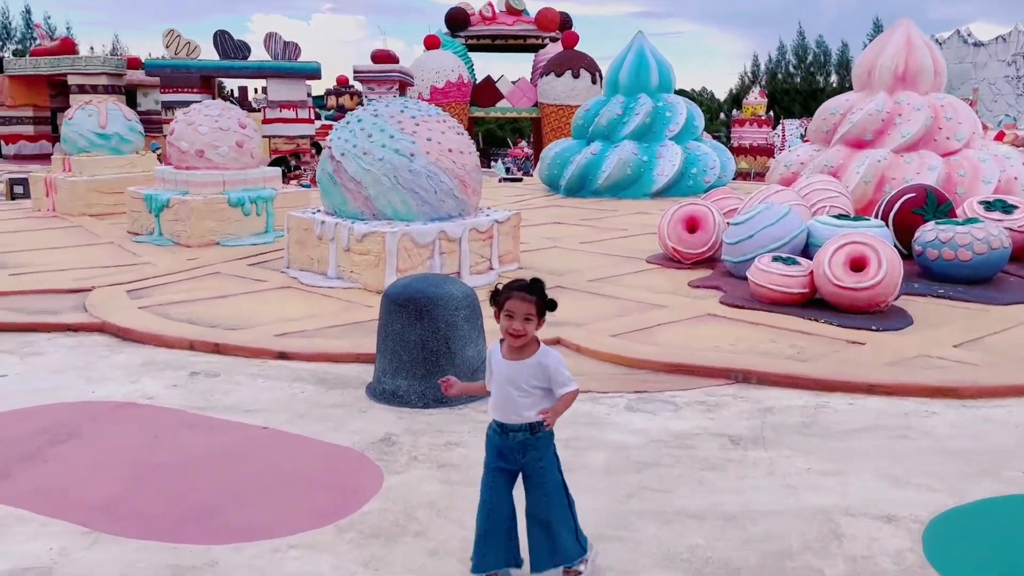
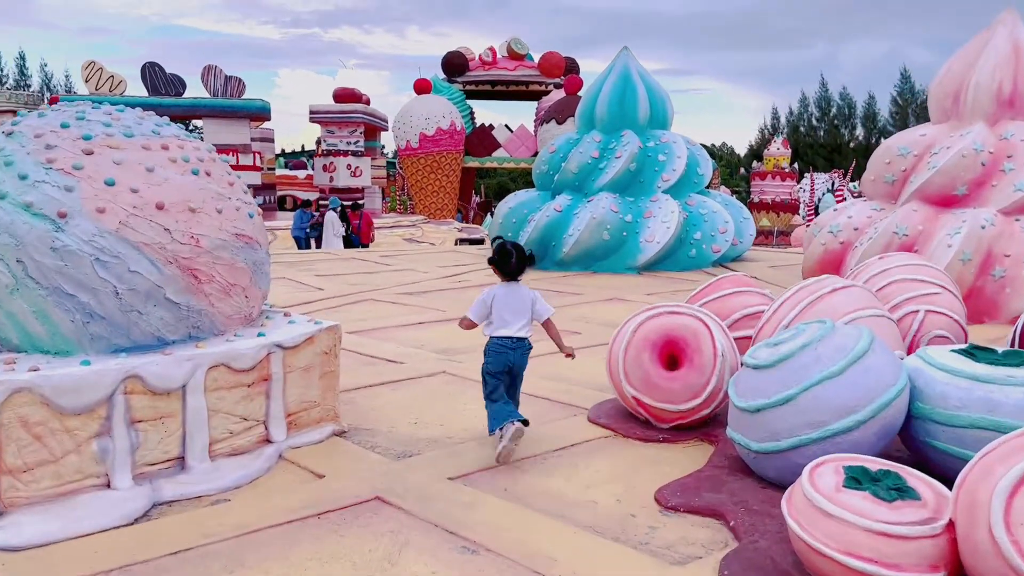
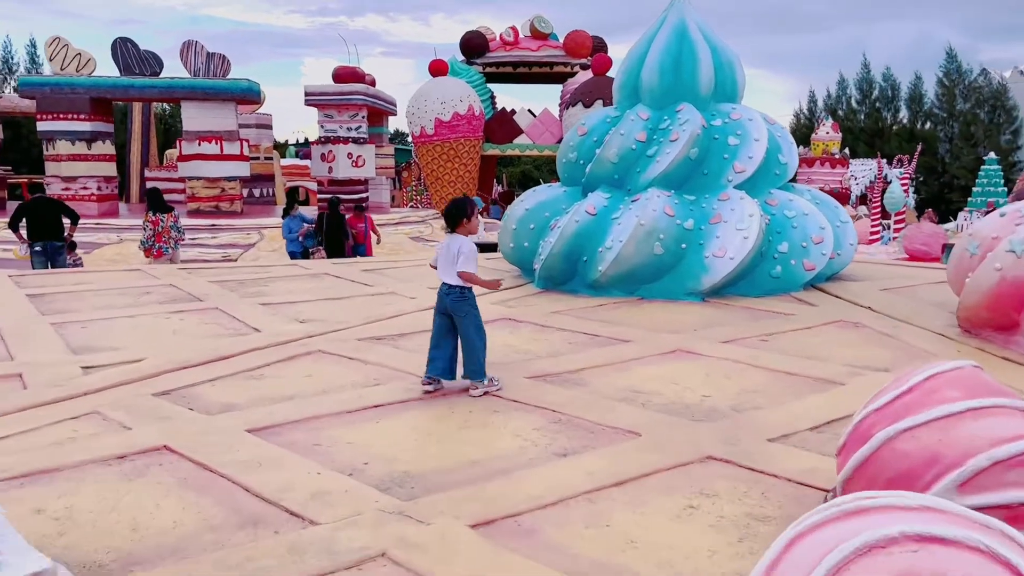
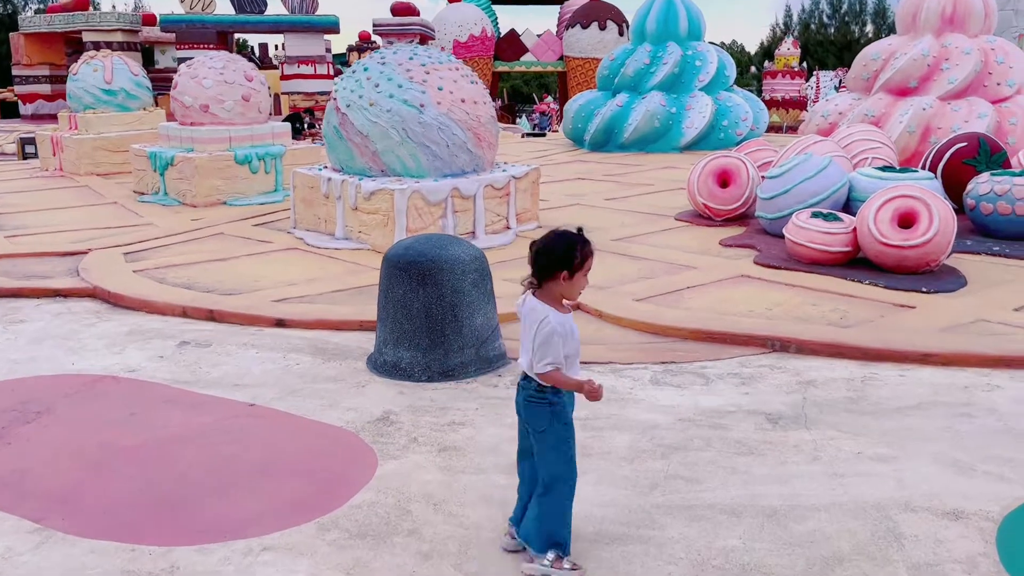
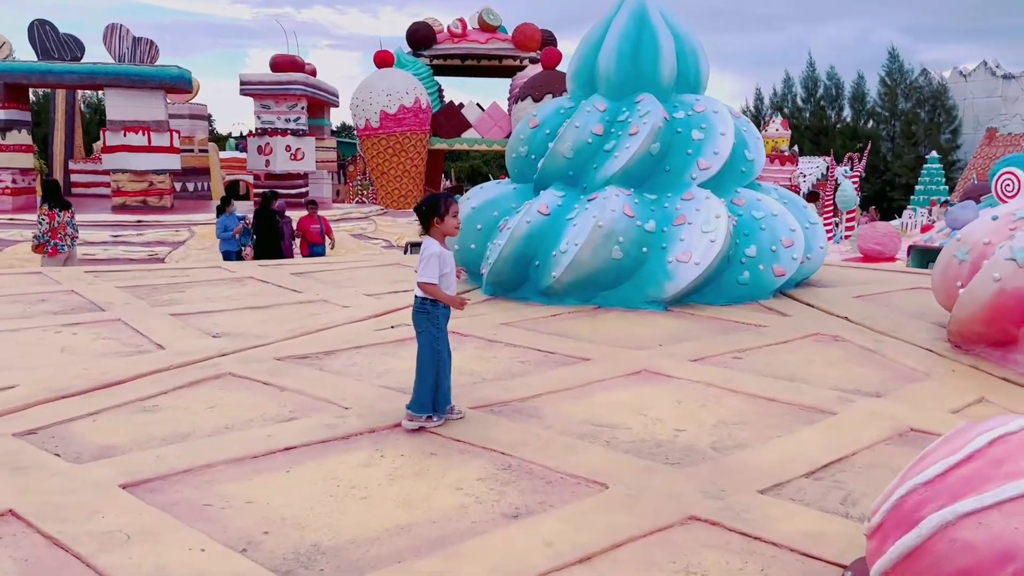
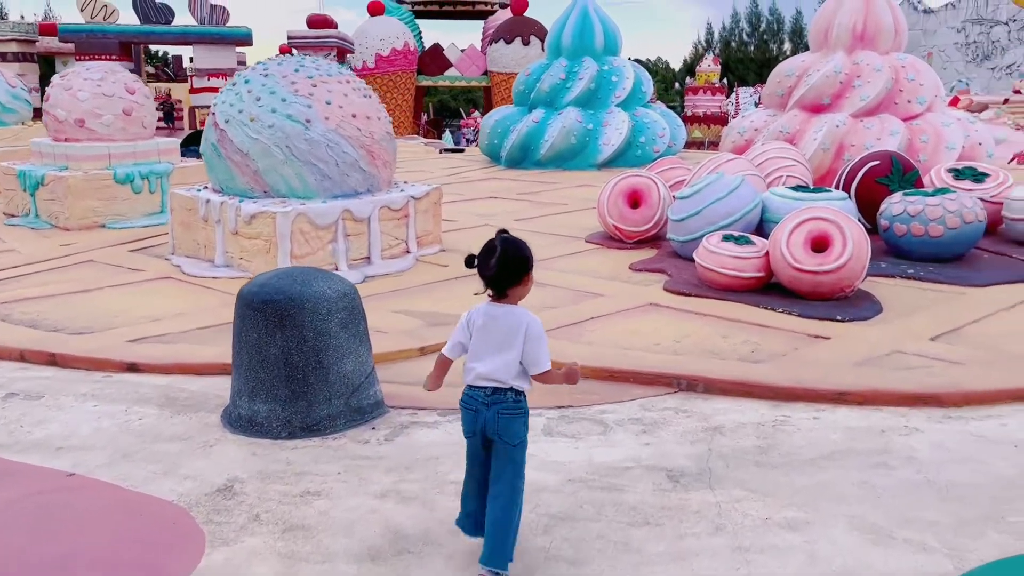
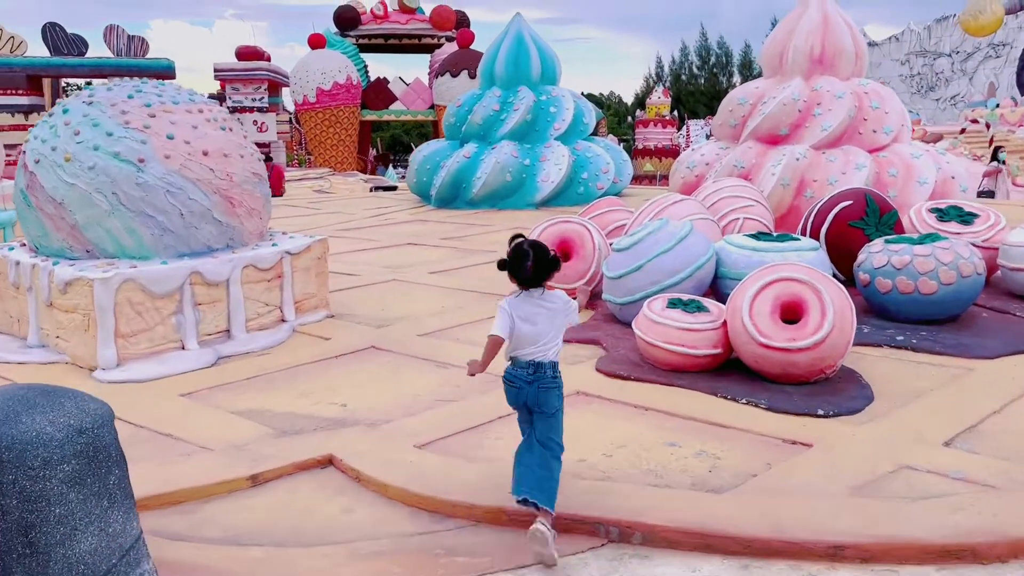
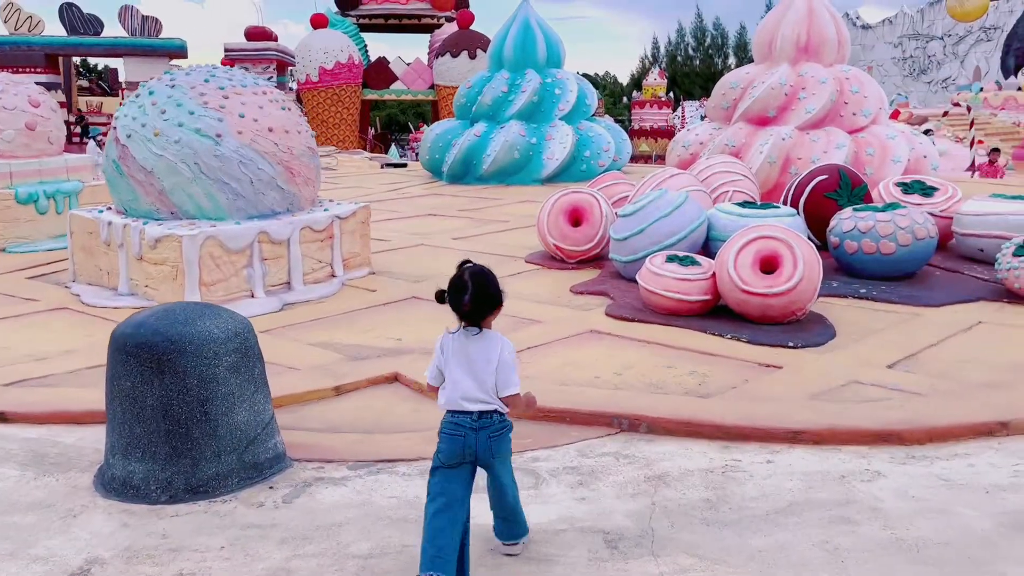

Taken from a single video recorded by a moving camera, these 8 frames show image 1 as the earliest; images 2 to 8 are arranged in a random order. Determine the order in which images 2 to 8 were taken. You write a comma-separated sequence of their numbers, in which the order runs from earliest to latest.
4, 6, 8, 7, 2, 3, 5
